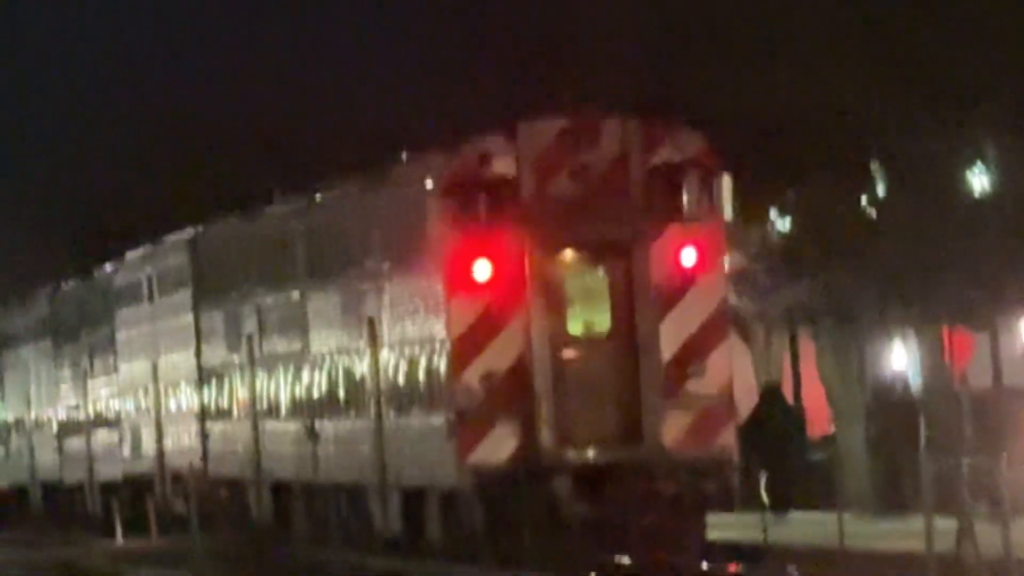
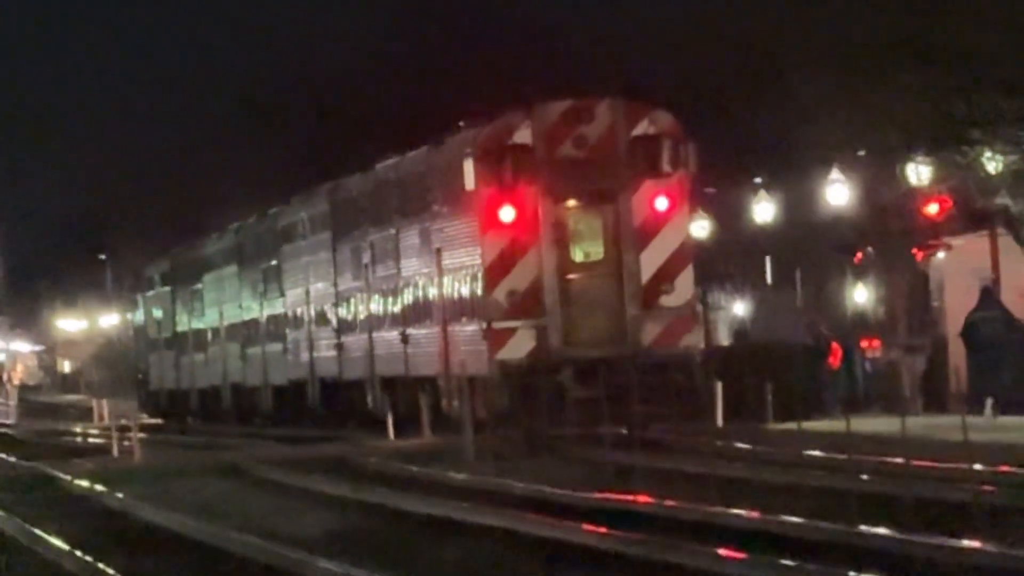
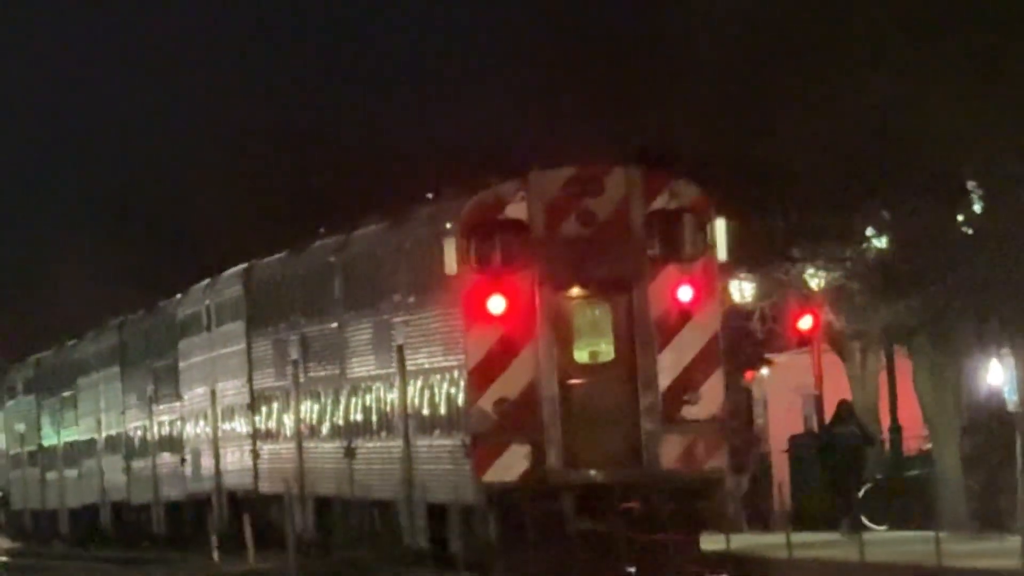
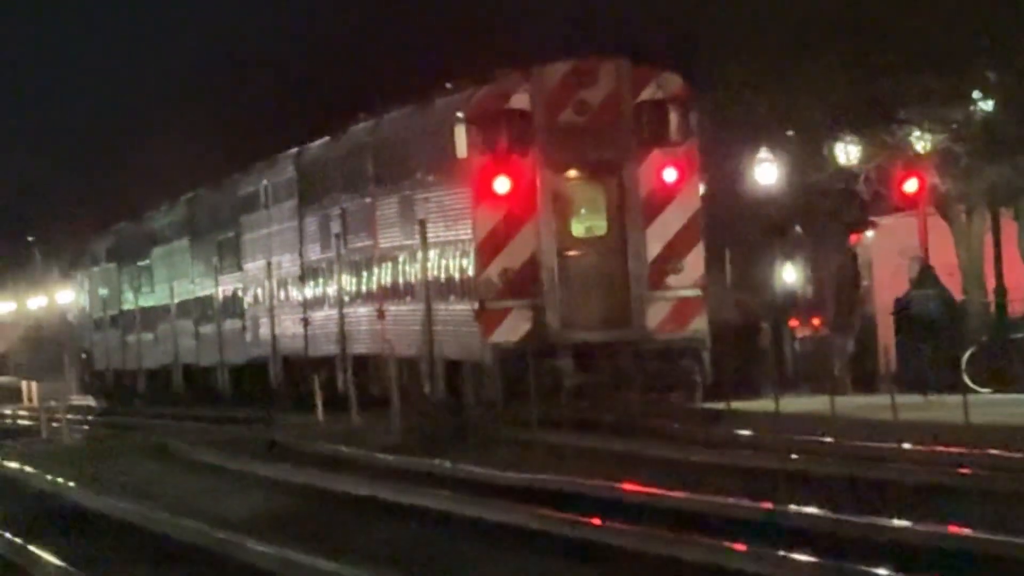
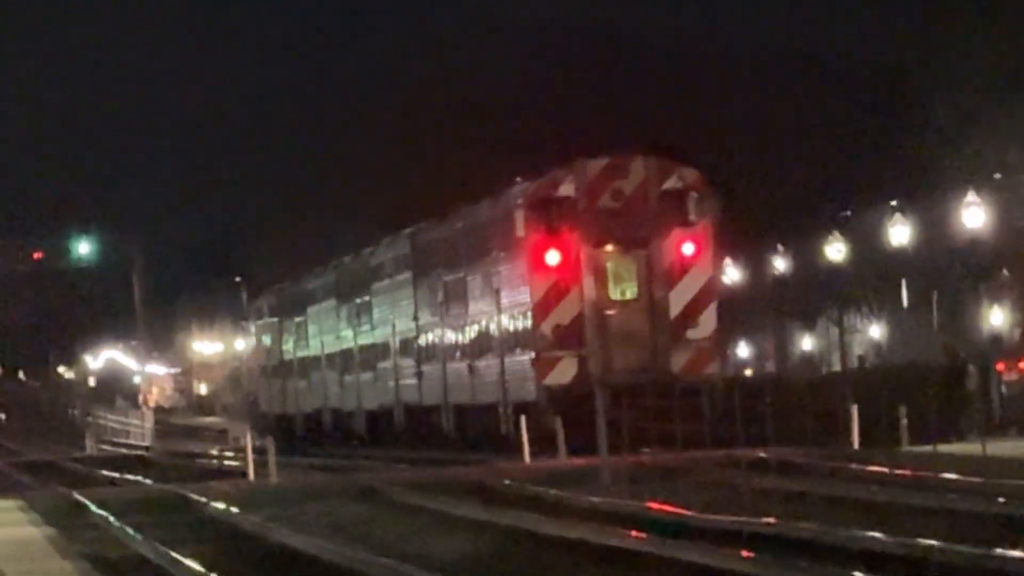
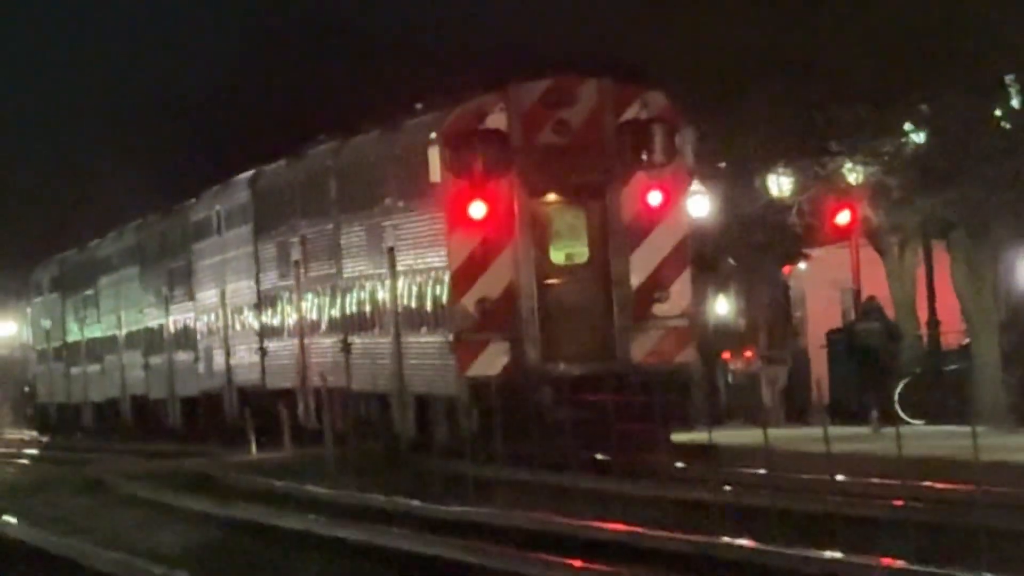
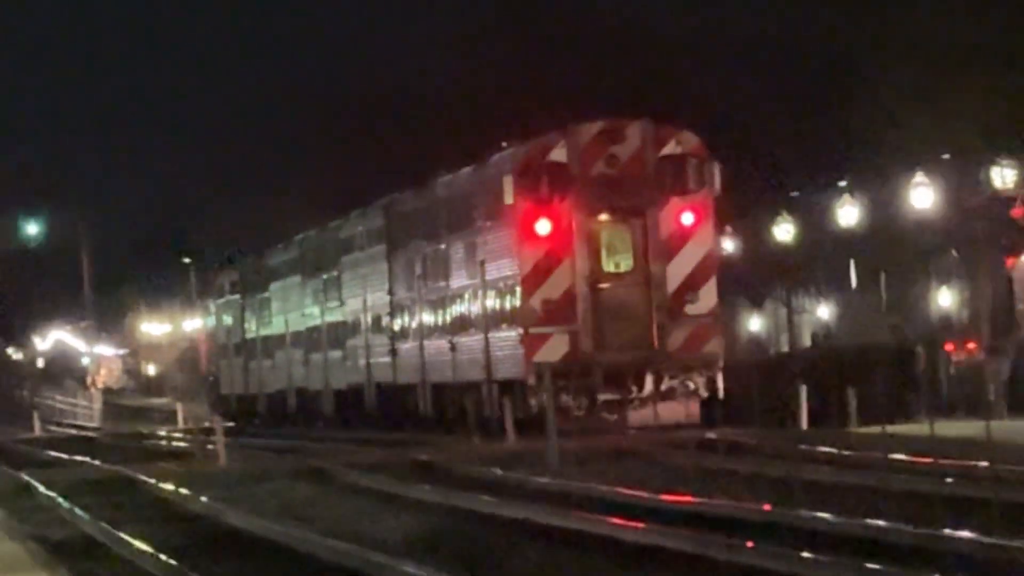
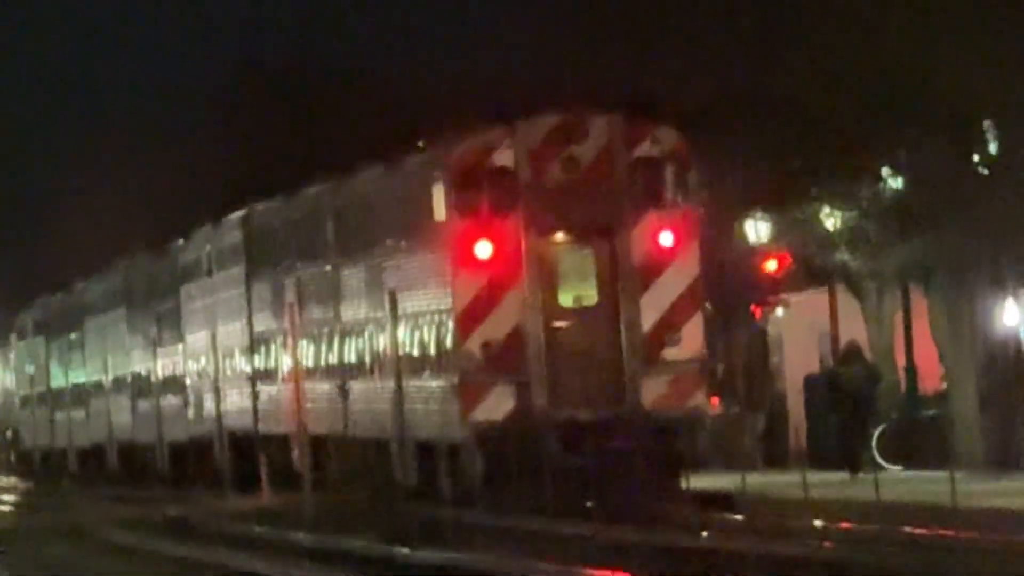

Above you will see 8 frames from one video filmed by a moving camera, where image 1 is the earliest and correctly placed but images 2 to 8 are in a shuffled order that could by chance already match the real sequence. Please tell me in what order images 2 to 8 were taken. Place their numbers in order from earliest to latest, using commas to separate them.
3, 8, 6, 4, 2, 7, 5
